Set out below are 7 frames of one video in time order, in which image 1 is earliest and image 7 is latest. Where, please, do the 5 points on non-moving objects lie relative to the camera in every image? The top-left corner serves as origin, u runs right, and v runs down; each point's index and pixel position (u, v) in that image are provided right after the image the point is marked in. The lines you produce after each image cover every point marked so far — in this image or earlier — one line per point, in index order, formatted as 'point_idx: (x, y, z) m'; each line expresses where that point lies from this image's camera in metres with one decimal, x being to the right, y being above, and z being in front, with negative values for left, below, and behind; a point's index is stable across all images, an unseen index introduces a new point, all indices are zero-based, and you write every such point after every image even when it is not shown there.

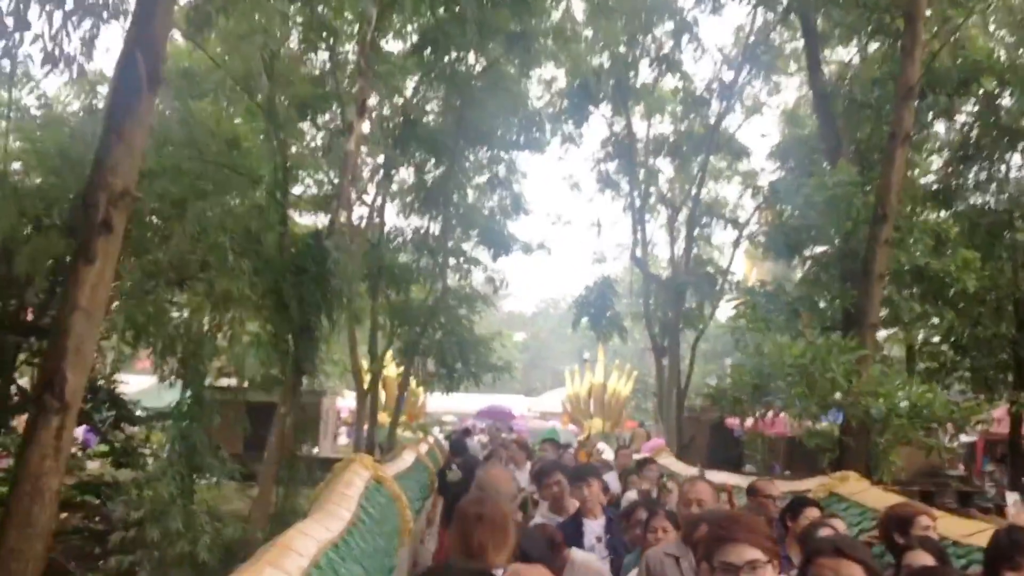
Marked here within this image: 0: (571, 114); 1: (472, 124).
0: (+0.9, +2.6, +14.4) m
1: (-0.6, +2.2, +12.9) m
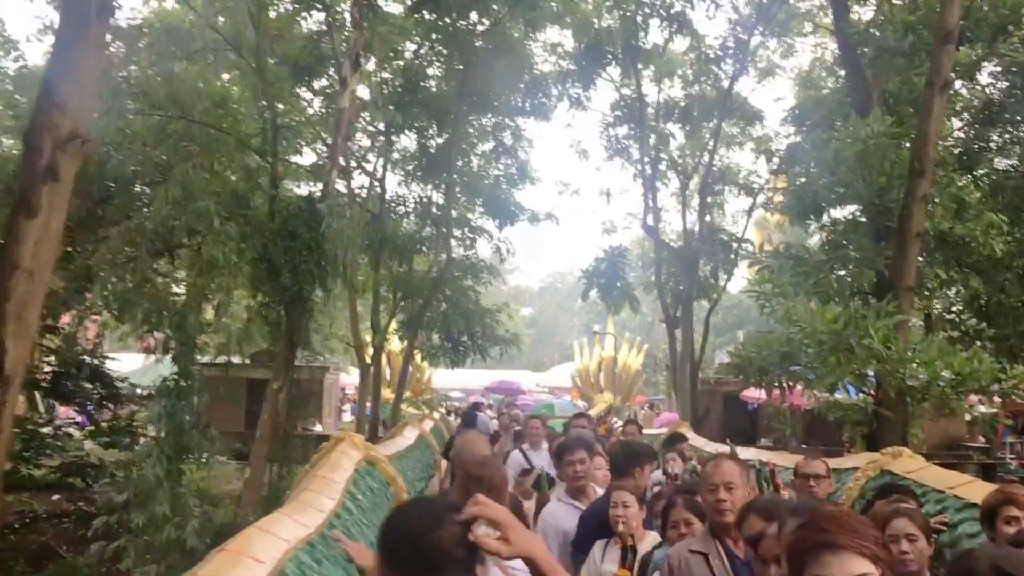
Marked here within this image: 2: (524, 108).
0: (+1.0, +3.1, +13.8) m
1: (-0.5, +2.6, +12.3) m
2: (+0.2, +2.4, +12.9) m
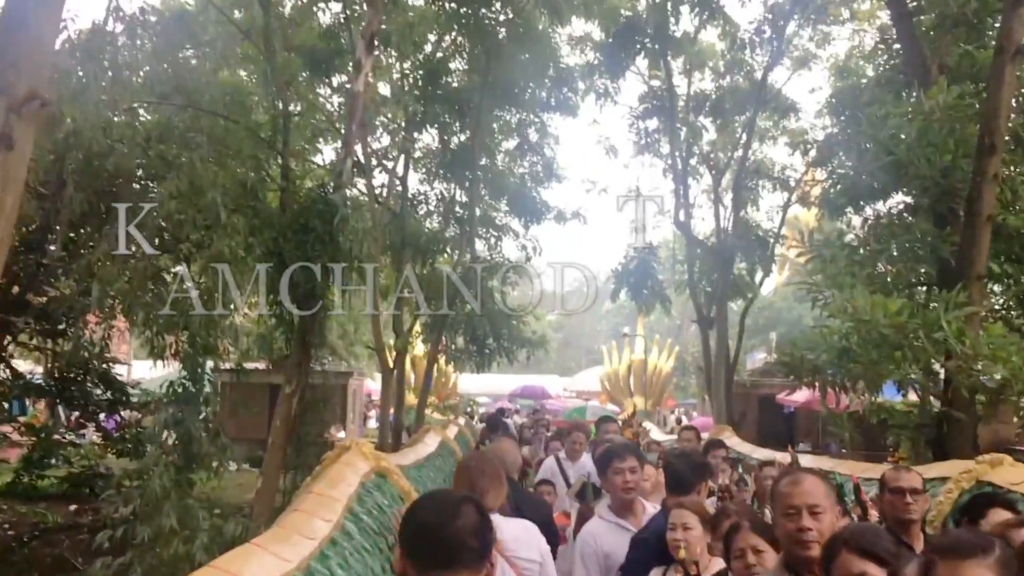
0: (+1.3, +3.1, +13.2) m
1: (-0.2, +2.6, +11.8) m
2: (+0.5, +2.4, +12.4) m
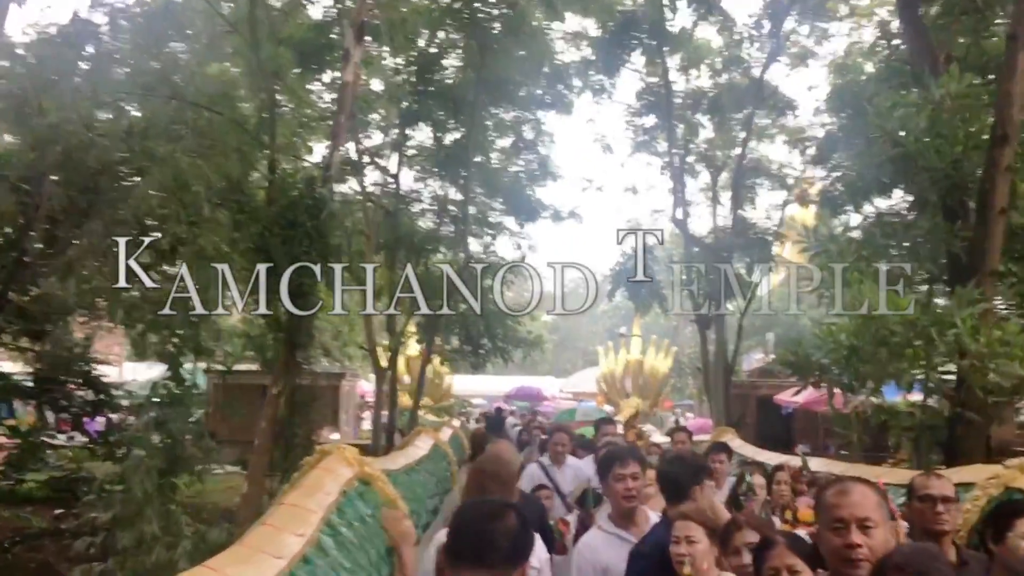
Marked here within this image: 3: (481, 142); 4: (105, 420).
0: (+1.3, +3.1, +13.0) m
1: (-0.2, +2.6, +11.5) m
2: (+0.4, +2.4, +12.1) m
3: (-0.4, +1.7, +11.6) m
4: (-3.6, -1.2, +8.2) m
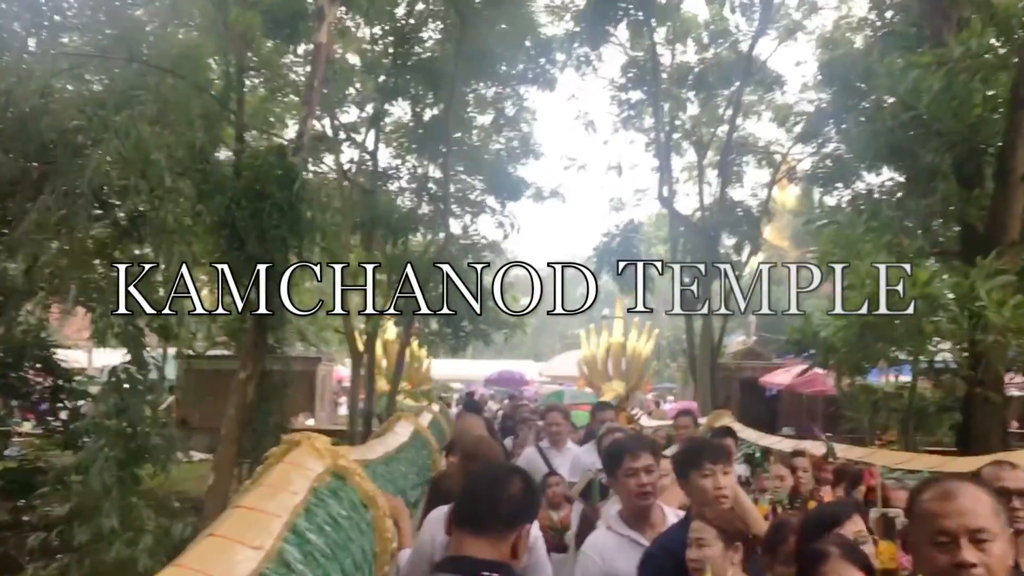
0: (+1.0, +3.4, +12.6) m
1: (-0.5, +2.8, +11.0) m
2: (+0.2, +2.7, +11.7) m
3: (-0.6, +2.0, +11.2) m
4: (-3.7, -1.0, +7.7) m
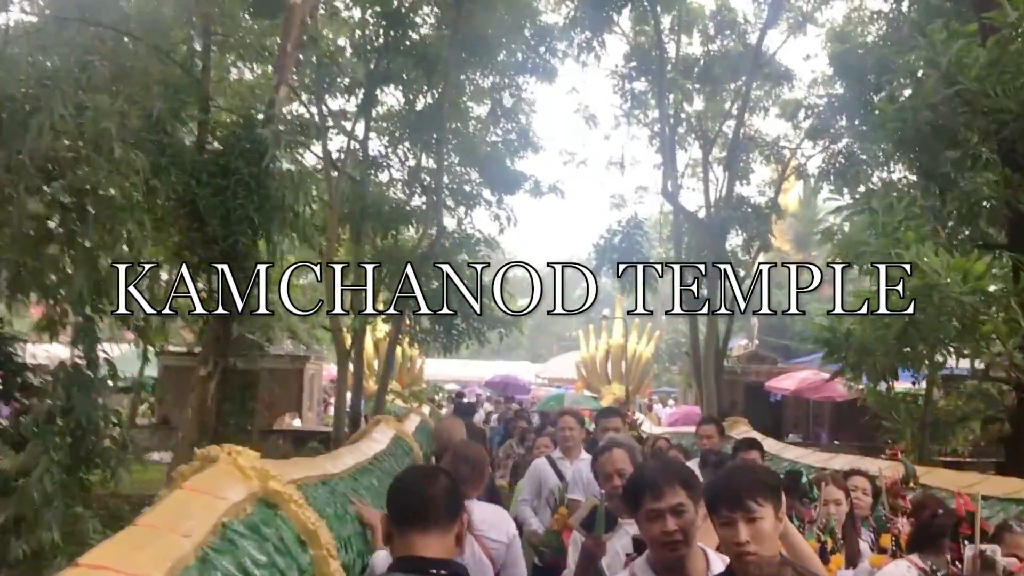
0: (+1.0, +3.4, +11.9) m
1: (-0.5, +2.9, +10.4) m
2: (+0.2, +2.7, +11.0) m
3: (-0.6, +2.0, +10.5) m
4: (-3.8, -0.9, +7.1) m
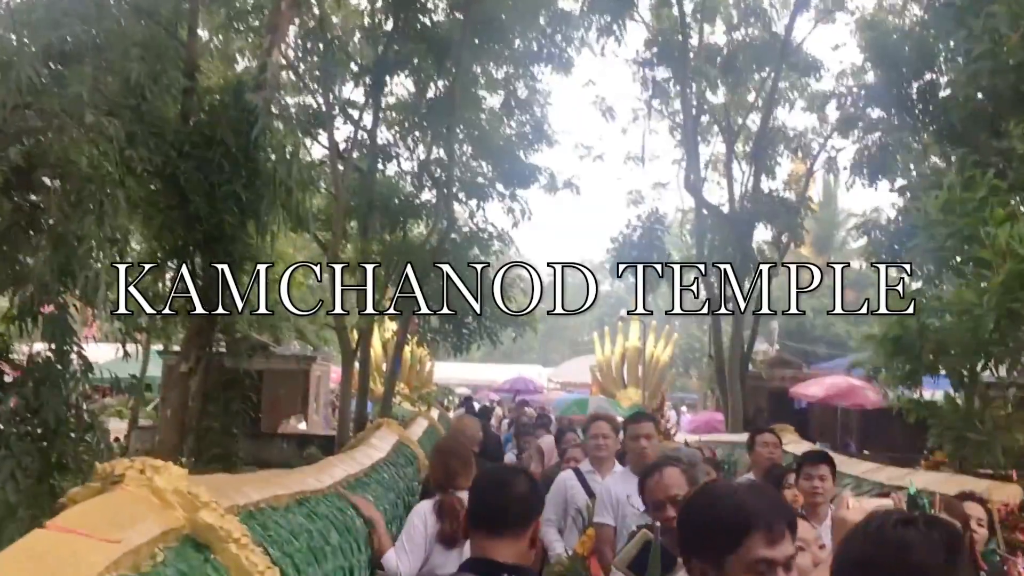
0: (+1.2, +3.4, +11.3) m
1: (-0.3, +2.9, +9.8) m
2: (+0.4, +2.8, +10.4) m
3: (-0.4, +2.0, +9.9) m
4: (-3.6, -0.8, +6.5) m
